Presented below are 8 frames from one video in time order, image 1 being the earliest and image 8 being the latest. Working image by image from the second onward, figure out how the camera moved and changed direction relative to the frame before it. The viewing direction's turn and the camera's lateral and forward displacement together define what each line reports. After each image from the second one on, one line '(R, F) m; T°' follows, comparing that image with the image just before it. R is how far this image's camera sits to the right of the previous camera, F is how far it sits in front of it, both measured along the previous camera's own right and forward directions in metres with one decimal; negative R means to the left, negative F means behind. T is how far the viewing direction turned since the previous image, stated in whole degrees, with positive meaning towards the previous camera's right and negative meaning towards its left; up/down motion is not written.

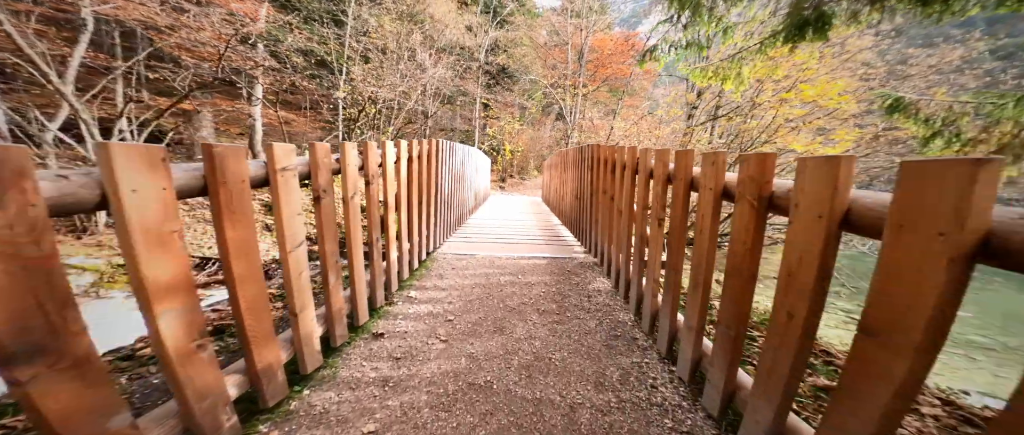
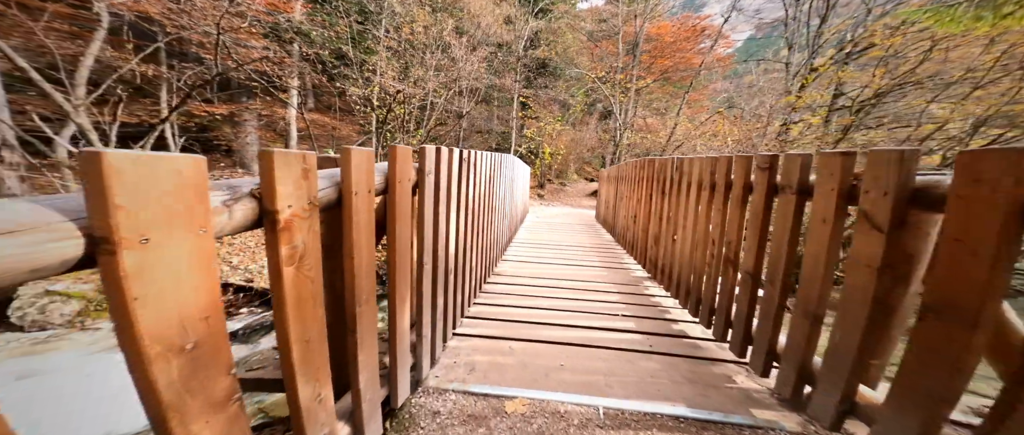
(-0.1, +1.3) m; -6°
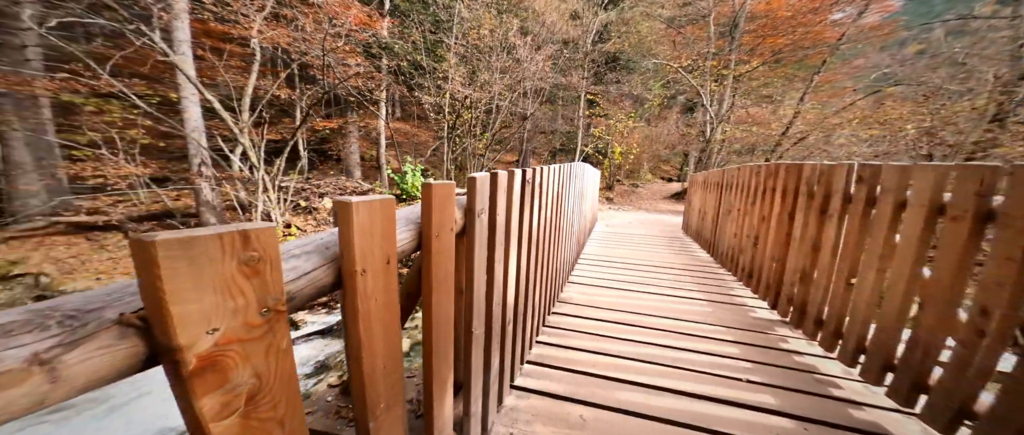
(0.0, +0.3) m; -11°
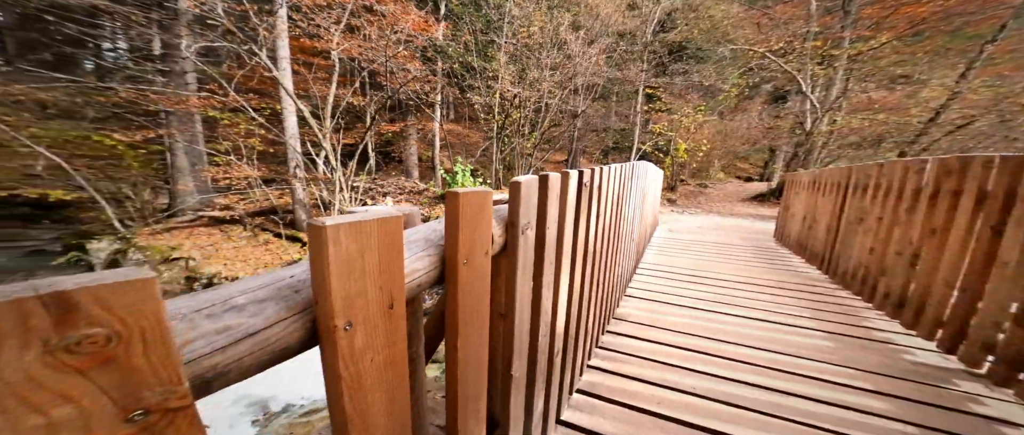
(0.0, +0.2) m; -8°
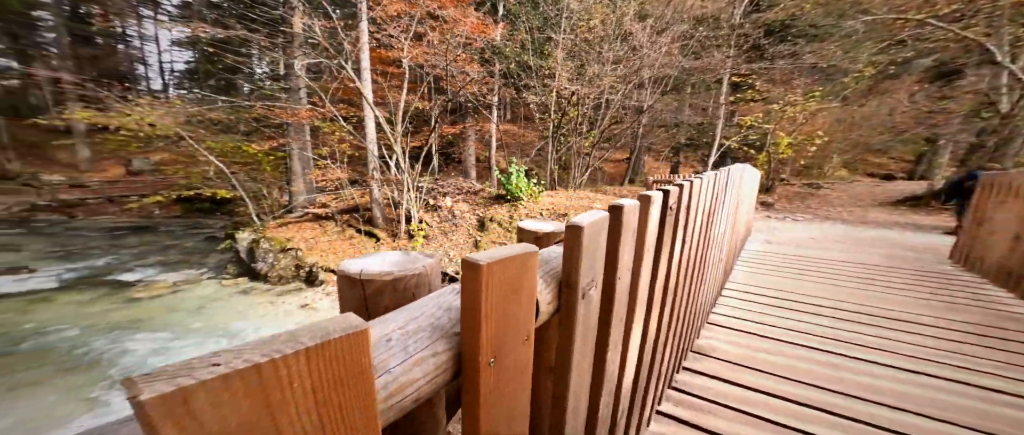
(+0.1, +0.1) m; -11°
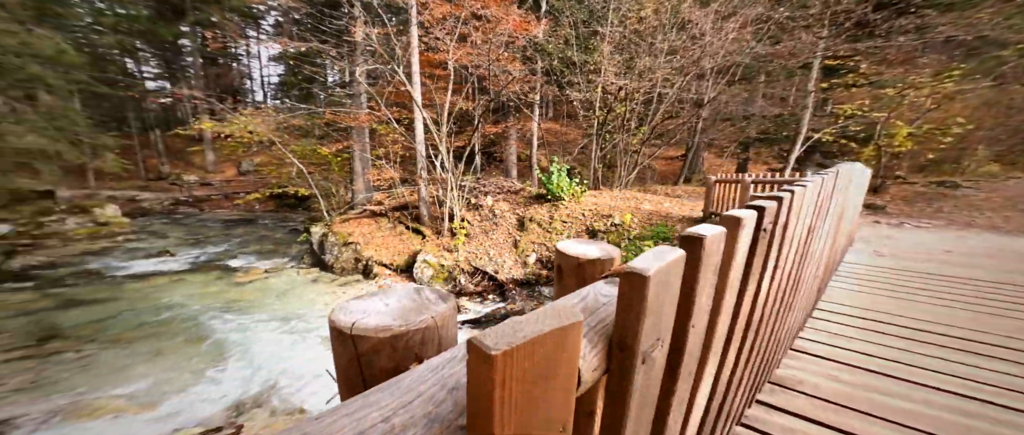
(+0.2, 0.0) m; -9°
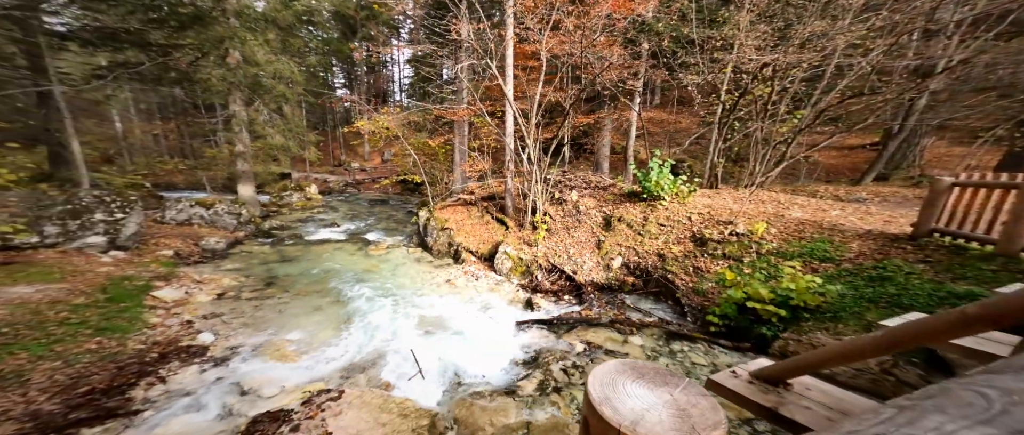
(+0.7, +0.4) m; -23°
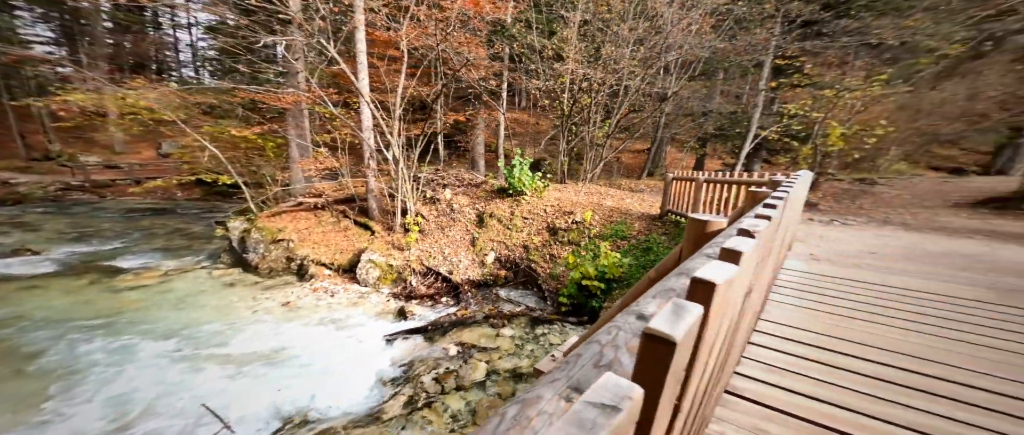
(-0.7, +0.1) m; +29°
